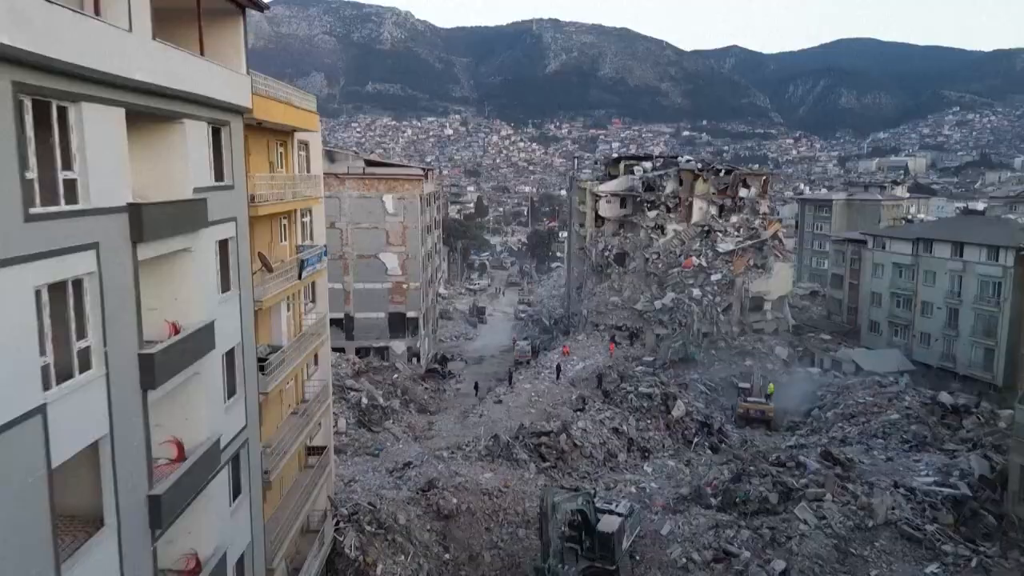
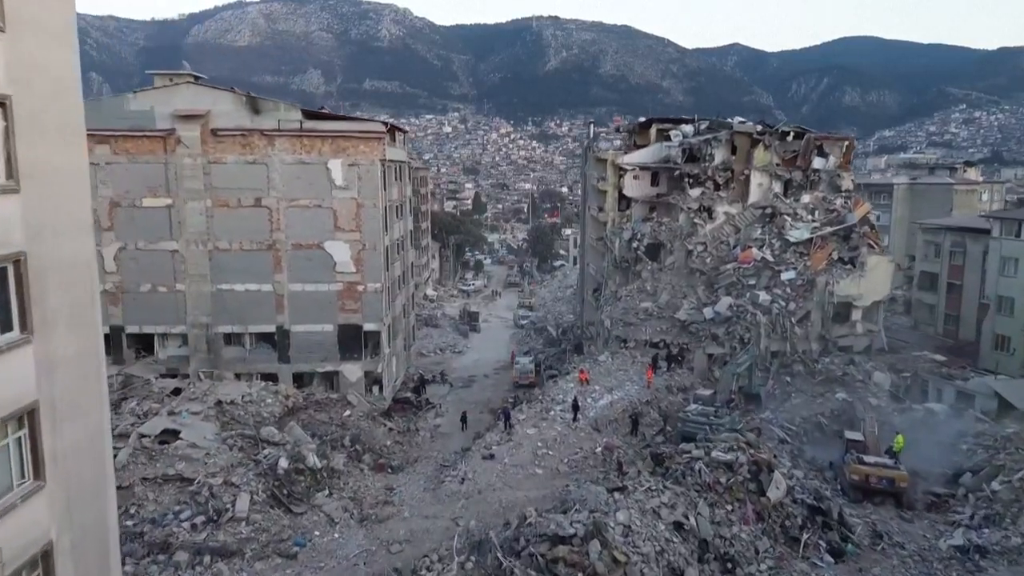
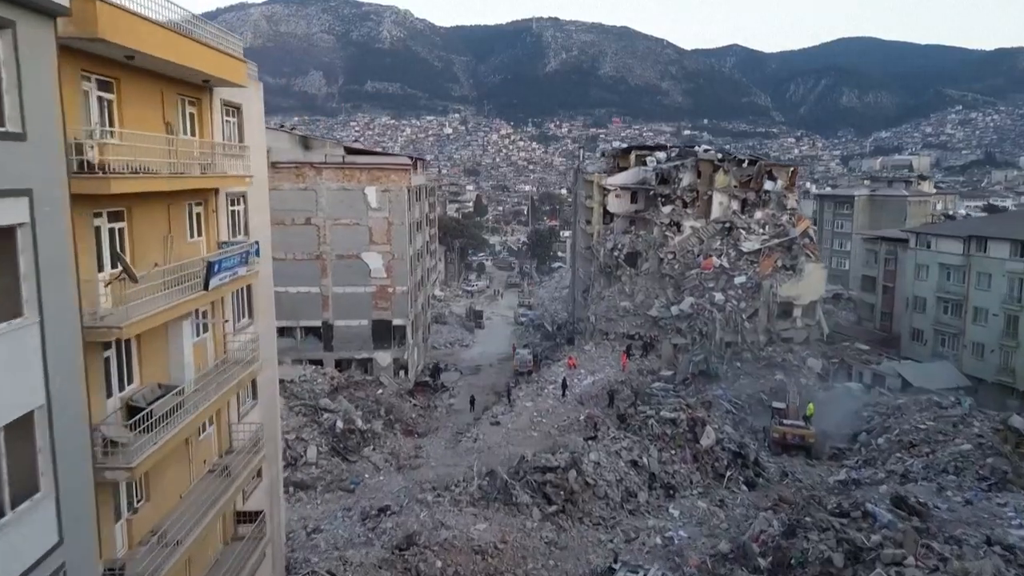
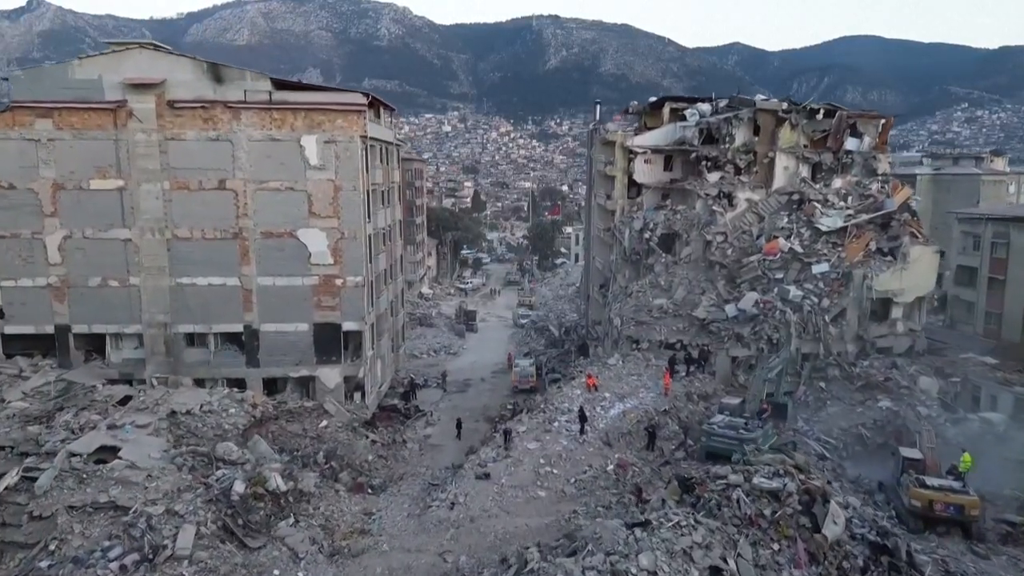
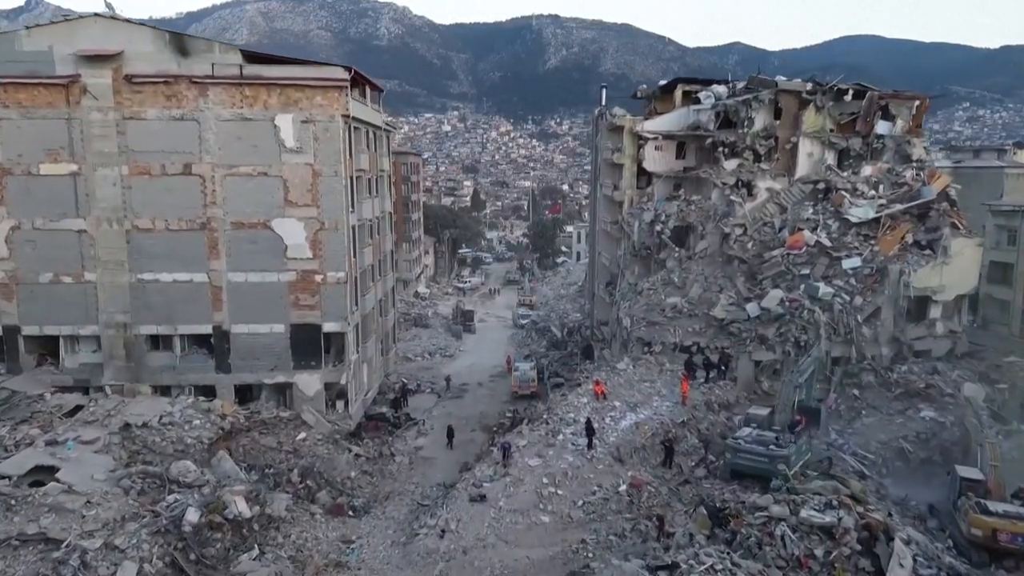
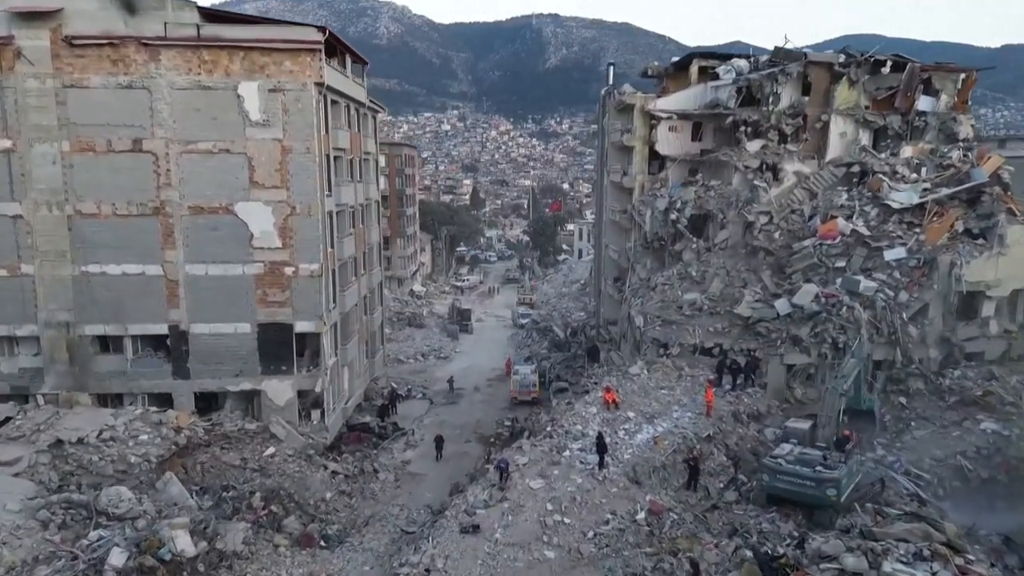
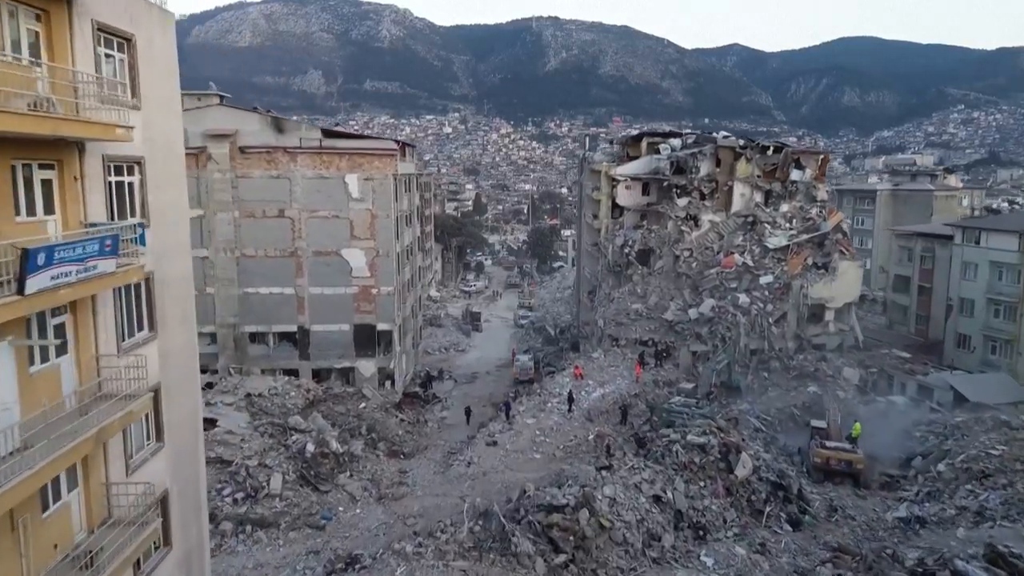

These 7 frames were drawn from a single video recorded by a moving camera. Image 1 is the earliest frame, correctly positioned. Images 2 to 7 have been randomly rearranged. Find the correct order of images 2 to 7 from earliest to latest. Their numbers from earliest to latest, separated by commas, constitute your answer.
3, 7, 2, 4, 5, 6
